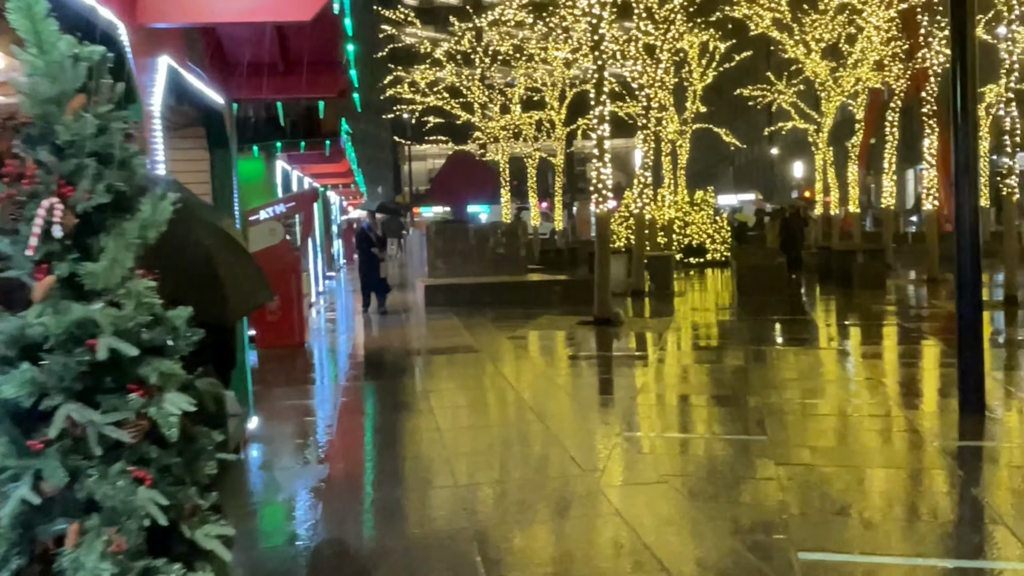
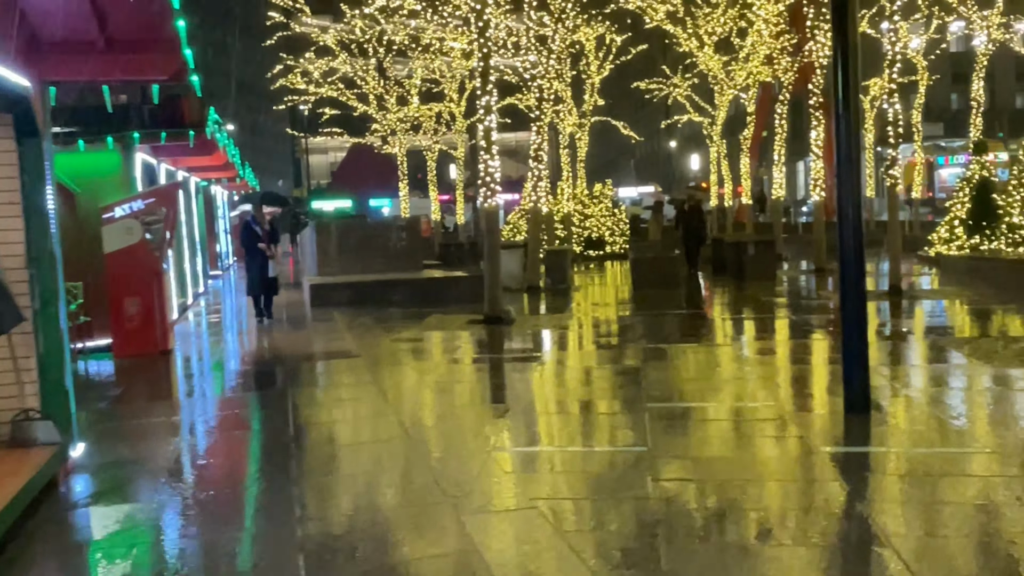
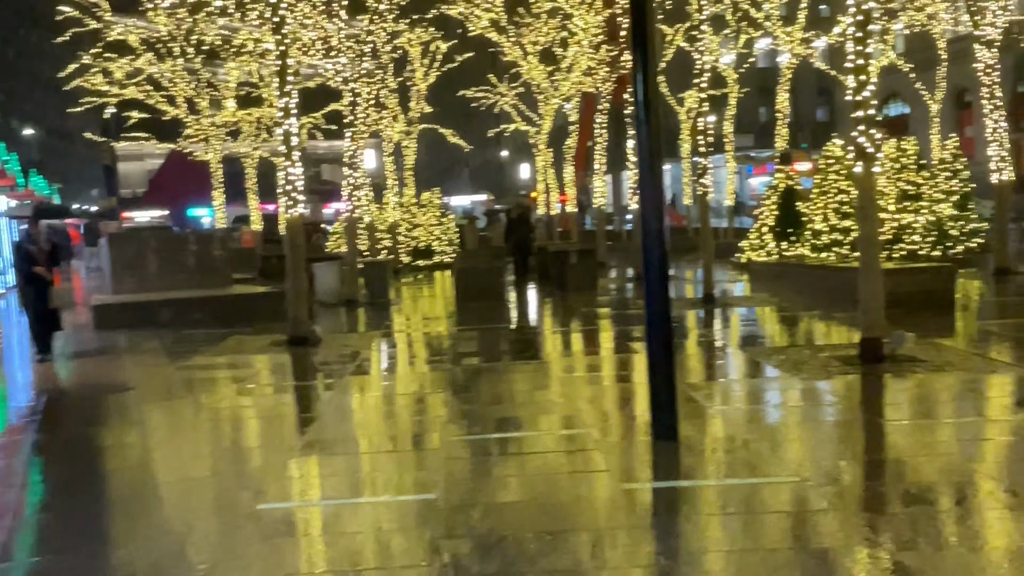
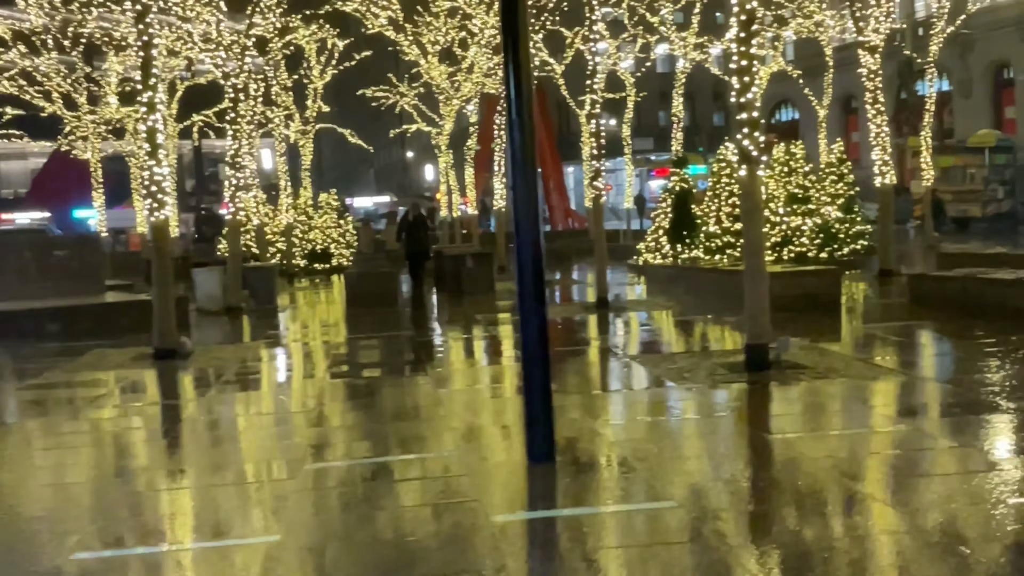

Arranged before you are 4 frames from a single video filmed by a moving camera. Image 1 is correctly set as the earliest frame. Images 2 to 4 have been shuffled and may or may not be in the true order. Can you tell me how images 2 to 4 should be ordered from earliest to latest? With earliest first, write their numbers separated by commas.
2, 3, 4
